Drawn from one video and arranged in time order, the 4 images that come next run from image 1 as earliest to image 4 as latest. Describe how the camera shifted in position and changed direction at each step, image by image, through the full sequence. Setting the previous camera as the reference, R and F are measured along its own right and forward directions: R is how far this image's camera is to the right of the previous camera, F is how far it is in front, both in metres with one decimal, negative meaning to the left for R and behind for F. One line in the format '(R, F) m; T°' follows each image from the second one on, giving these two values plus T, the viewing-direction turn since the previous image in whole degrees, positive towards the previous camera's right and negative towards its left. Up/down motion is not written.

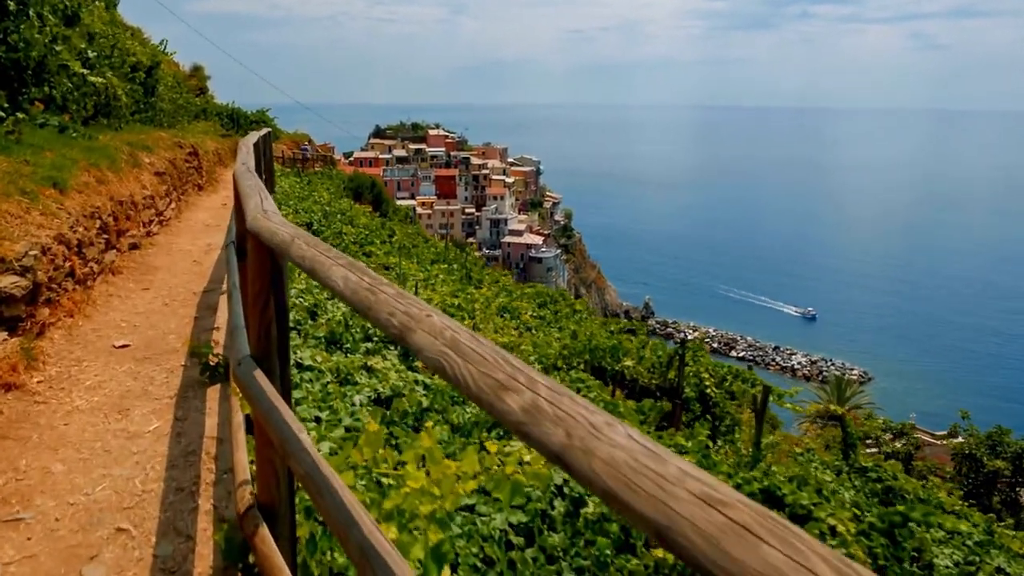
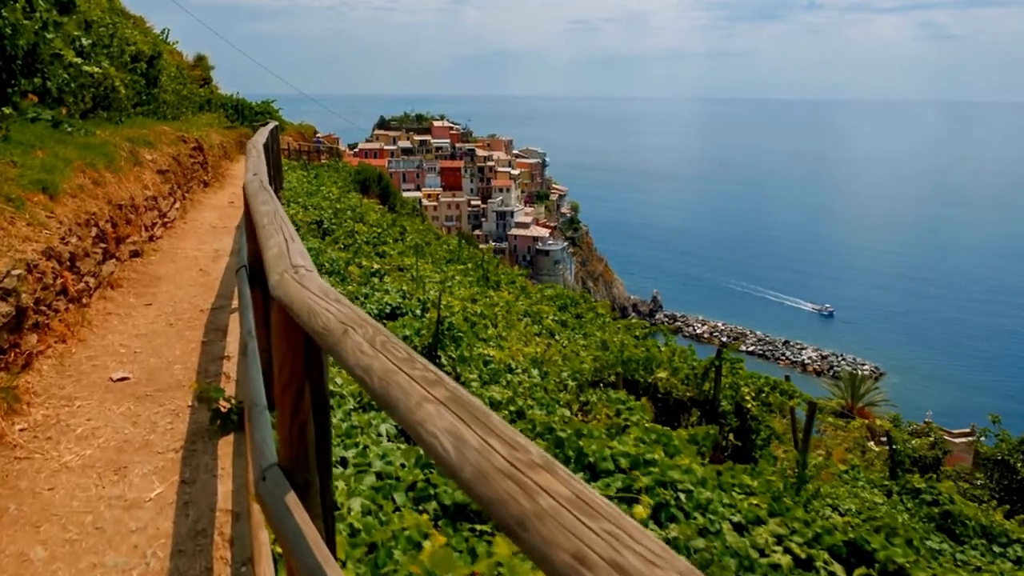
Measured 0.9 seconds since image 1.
(-0.3, +0.7) m; 0°
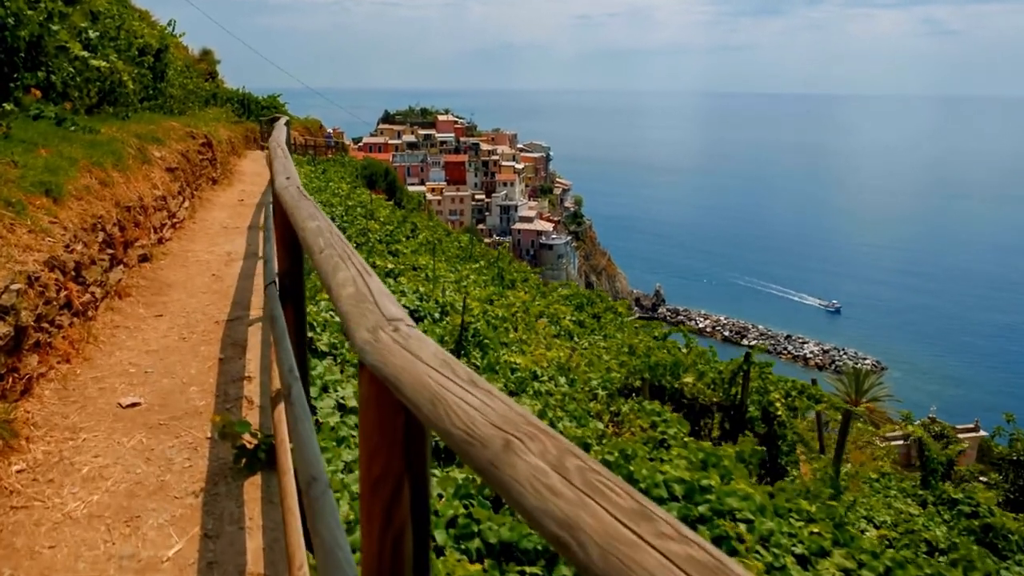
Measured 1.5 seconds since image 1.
(-0.2, +0.5) m; 0°
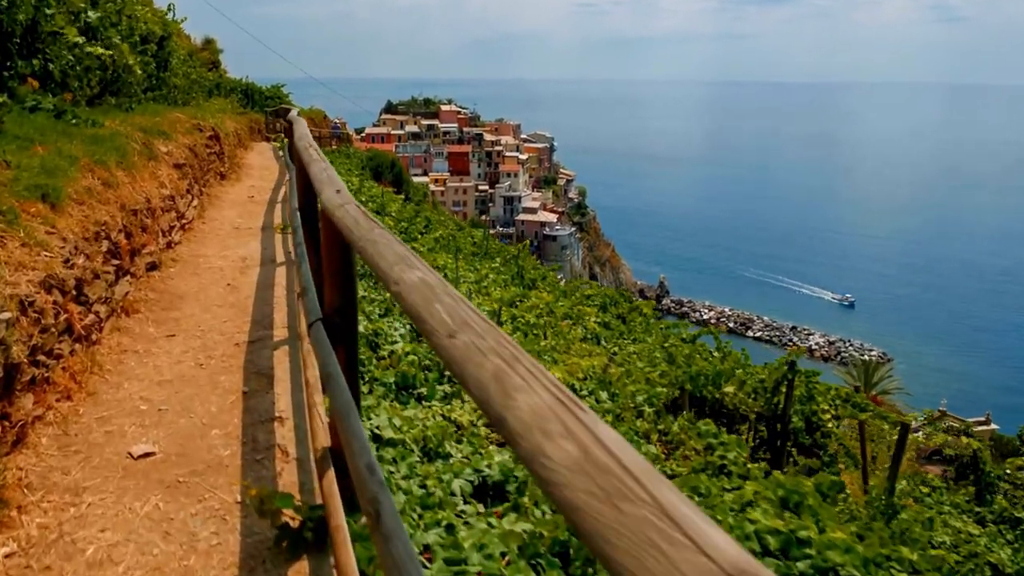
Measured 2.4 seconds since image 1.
(-0.4, +0.7) m; 0°
